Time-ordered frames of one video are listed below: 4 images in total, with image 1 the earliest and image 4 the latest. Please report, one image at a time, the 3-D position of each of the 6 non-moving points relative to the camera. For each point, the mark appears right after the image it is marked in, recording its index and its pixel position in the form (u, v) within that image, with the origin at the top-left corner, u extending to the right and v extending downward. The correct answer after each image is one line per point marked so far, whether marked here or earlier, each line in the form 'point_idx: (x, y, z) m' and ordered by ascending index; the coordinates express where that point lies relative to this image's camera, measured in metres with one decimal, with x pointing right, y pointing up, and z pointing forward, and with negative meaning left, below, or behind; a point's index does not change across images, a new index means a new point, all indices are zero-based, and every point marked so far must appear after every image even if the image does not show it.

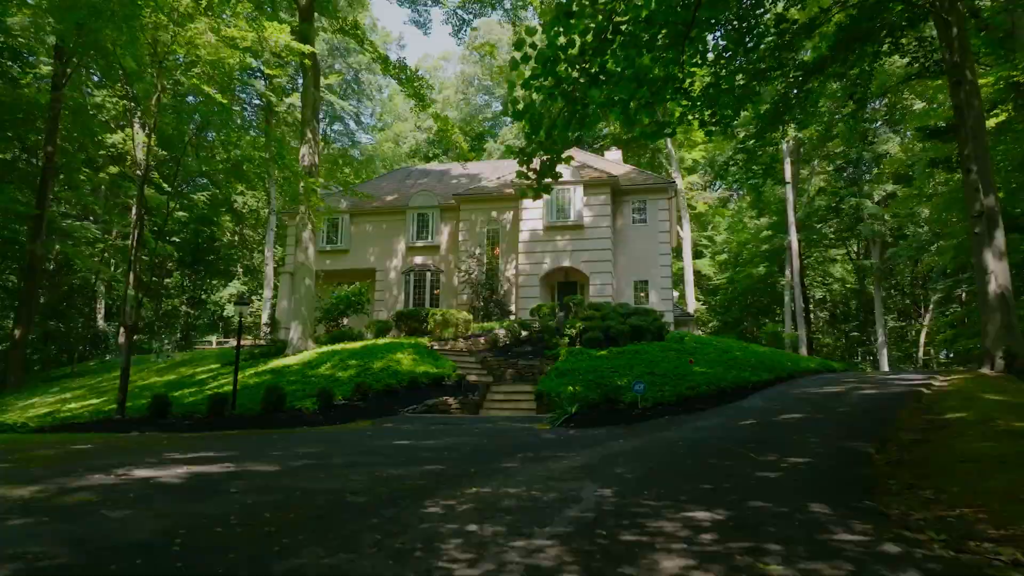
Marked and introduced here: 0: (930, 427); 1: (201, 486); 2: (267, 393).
0: (+4.9, -1.6, +6.1) m
1: (-2.1, -1.3, +3.5) m
2: (-4.6, -2.0, +9.8) m
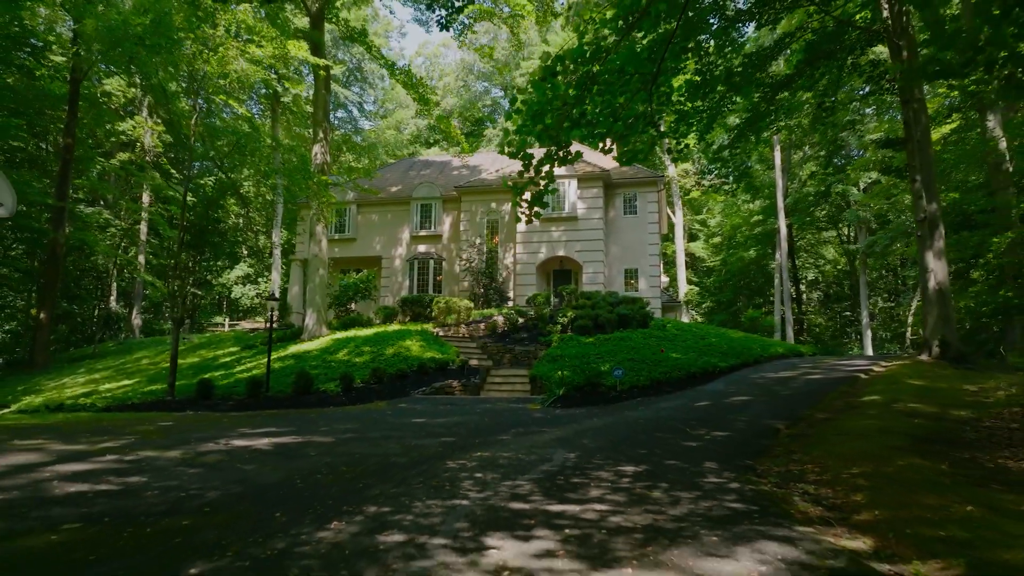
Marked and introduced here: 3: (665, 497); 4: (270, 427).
0: (+4.8, -1.7, +7.6) m
1: (-2.2, -1.6, +5.0) m
2: (-4.6, -1.9, +11.3) m
3: (+1.0, -1.4, +3.4) m
4: (-3.1, -1.8, +6.8) m
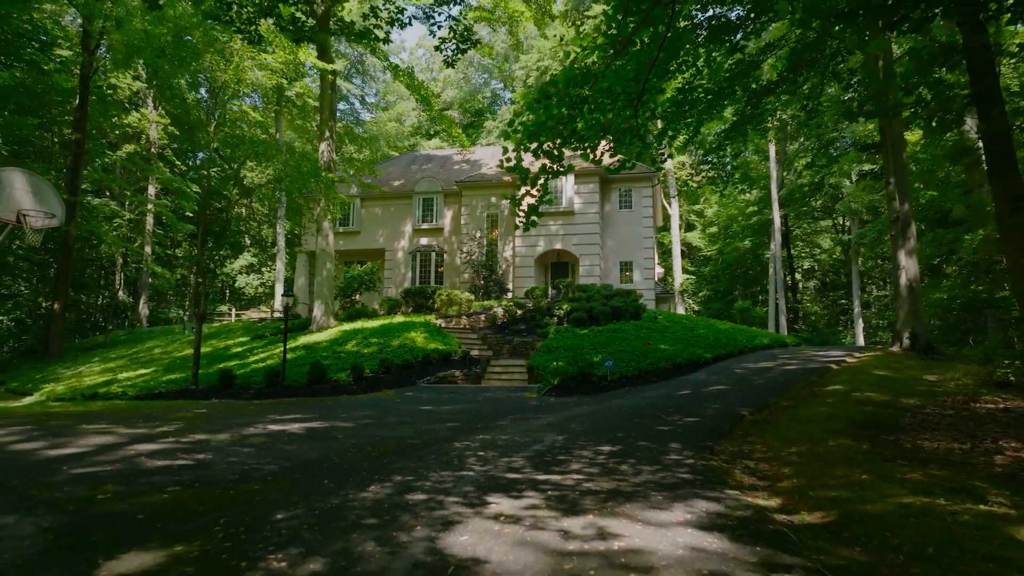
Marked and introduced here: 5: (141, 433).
0: (+4.8, -1.8, +8.4) m
1: (-2.2, -1.6, +5.8) m
2: (-4.7, -1.9, +12.1) m
3: (+1.0, -1.5, +4.3) m
4: (-3.2, -1.8, +7.6) m
5: (-4.0, -1.6, +5.5) m
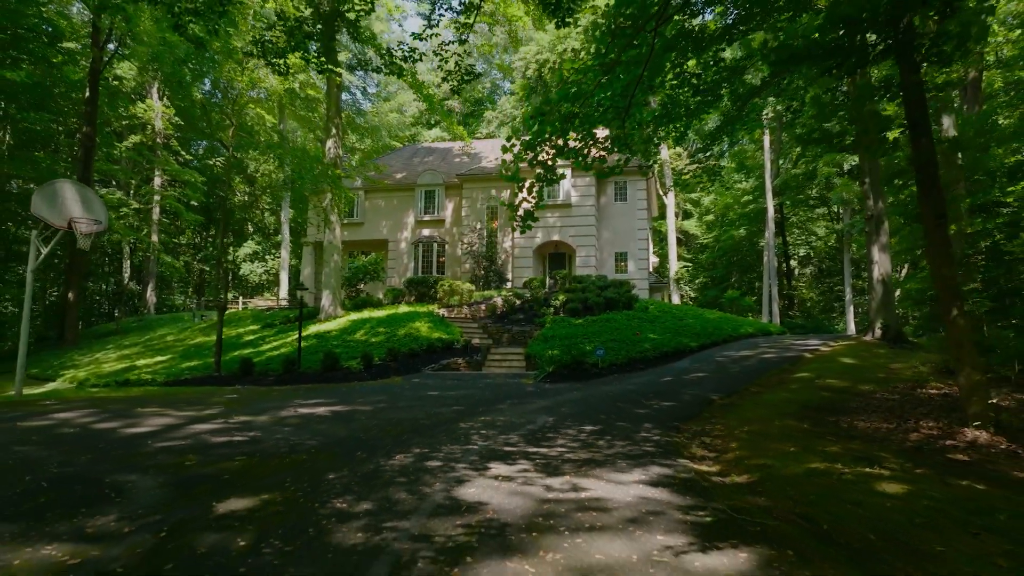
0: (+4.8, -1.7, +9.4) m
1: (-2.2, -1.7, +6.8) m
2: (-4.7, -1.7, +13.1) m
3: (+0.9, -1.6, +5.2) m
4: (-3.2, -1.8, +8.6) m
5: (-4.0, -1.6, +6.5) m
